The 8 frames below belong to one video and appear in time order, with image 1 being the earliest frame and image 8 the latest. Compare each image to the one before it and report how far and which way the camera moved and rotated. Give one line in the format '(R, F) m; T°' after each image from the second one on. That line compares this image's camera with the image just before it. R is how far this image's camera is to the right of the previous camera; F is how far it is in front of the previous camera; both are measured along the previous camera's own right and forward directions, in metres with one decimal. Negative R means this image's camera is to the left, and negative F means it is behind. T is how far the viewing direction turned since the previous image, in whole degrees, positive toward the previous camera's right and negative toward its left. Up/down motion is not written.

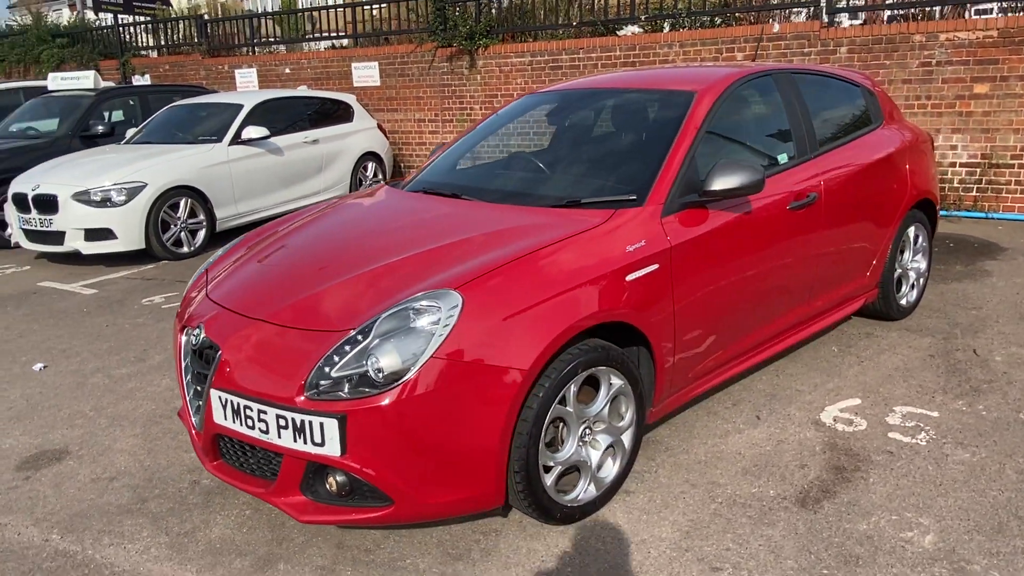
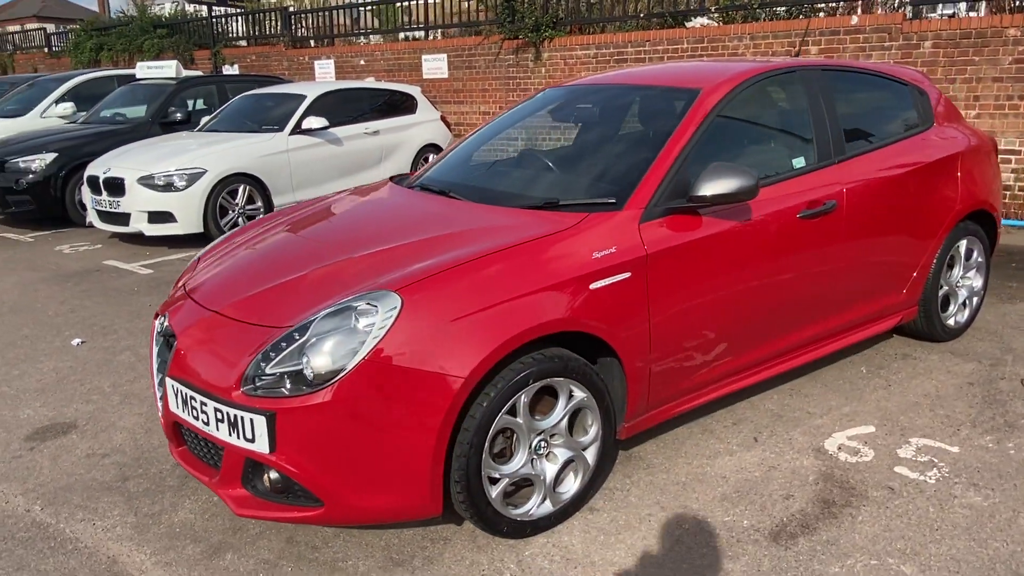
(+0.5, +0.1) m; -7°
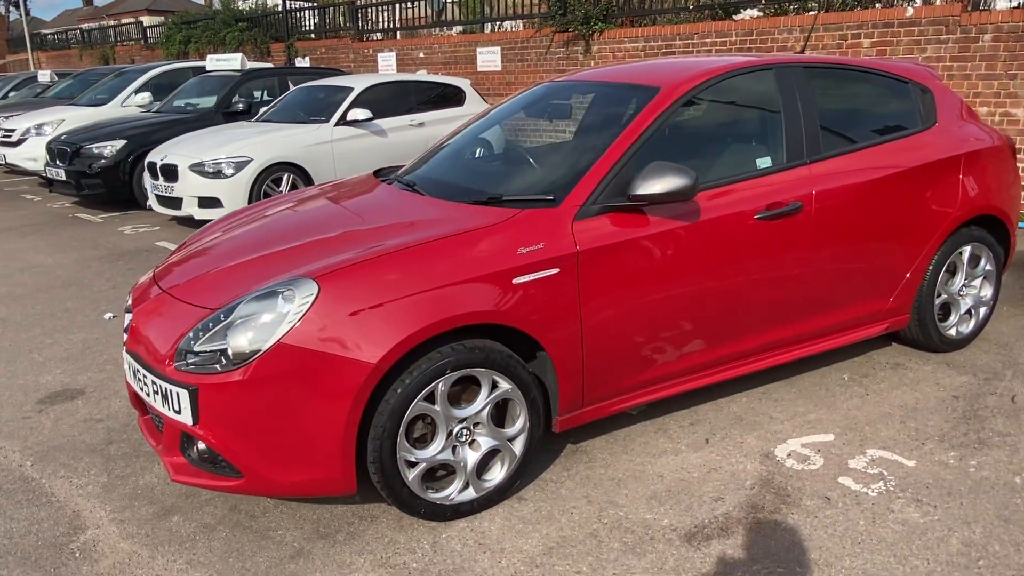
(+0.6, 0.0) m; -6°
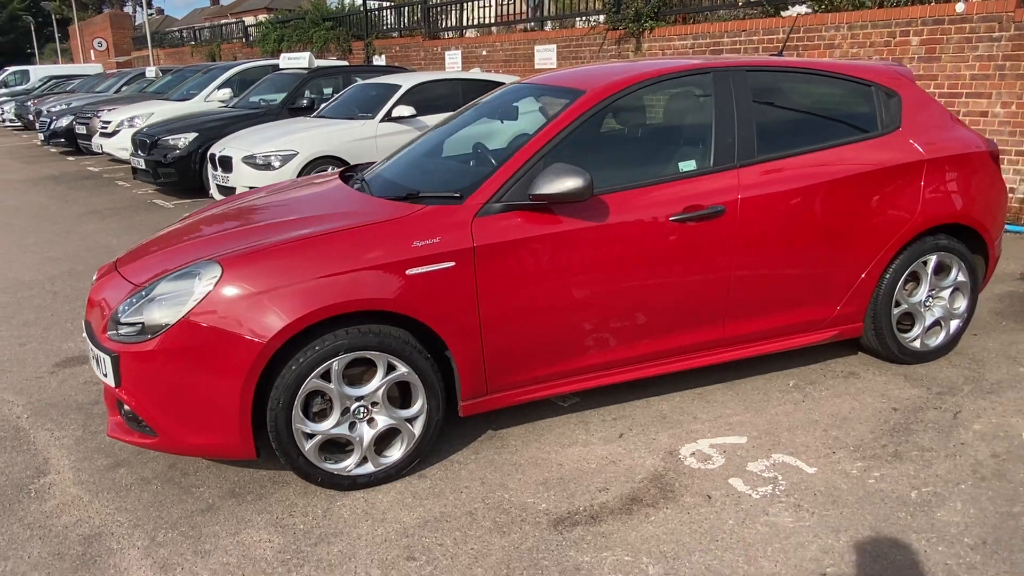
(+0.8, -0.1) m; -8°
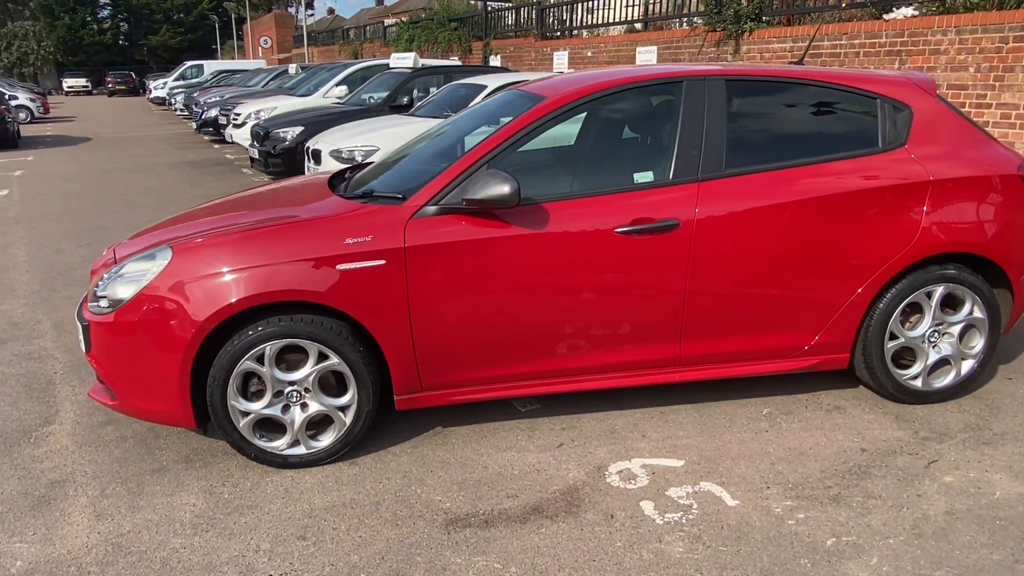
(+0.9, 0.0) m; -11°
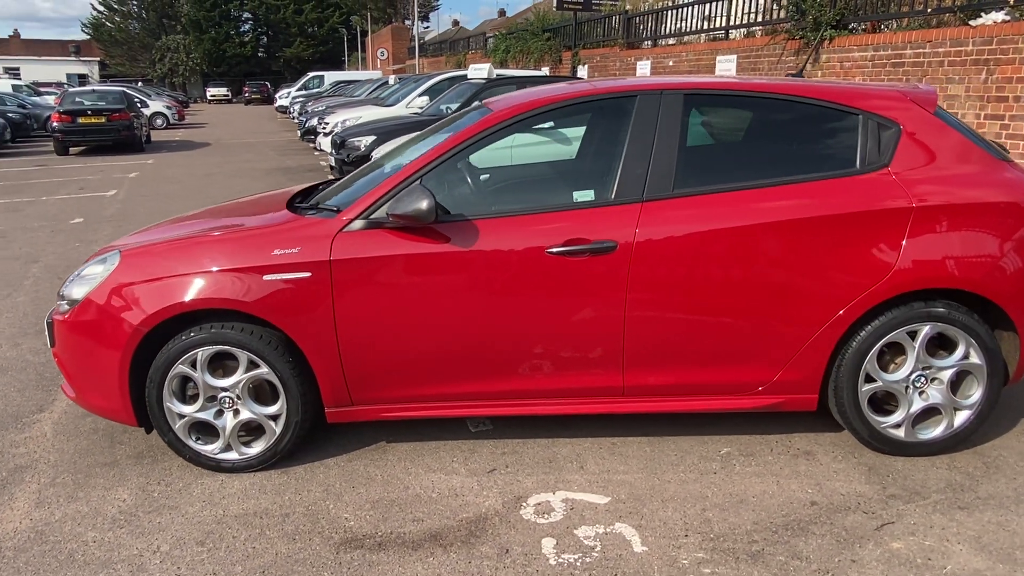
(+0.8, +0.2) m; -9°
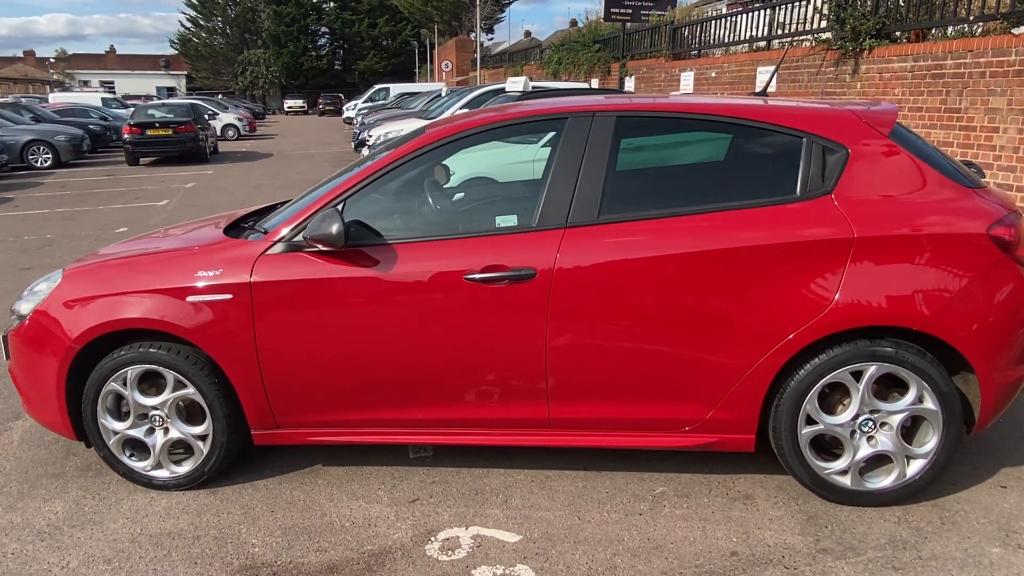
(+0.6, +0.1) m; -6°
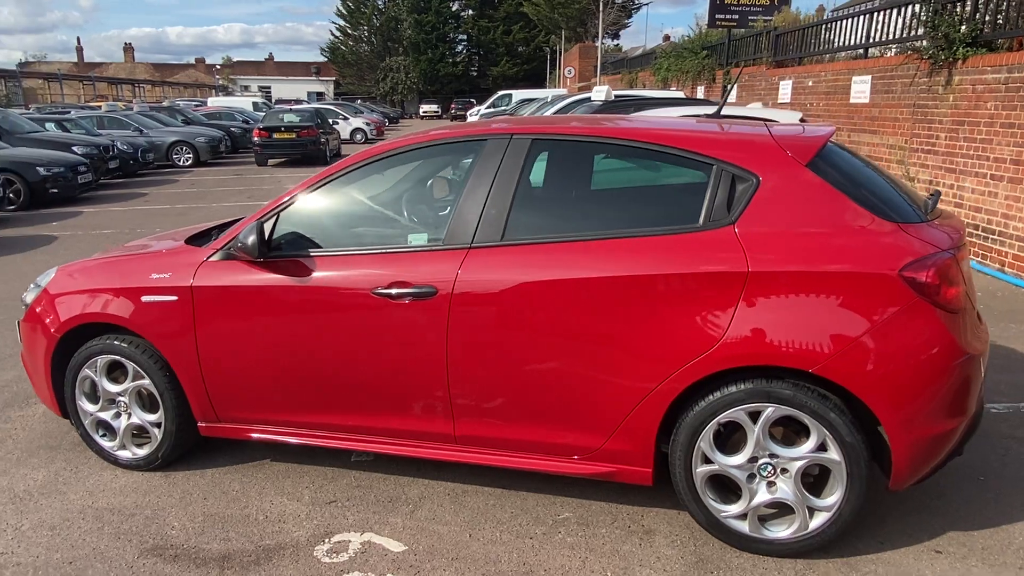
(+0.9, 0.0) m; -10°
